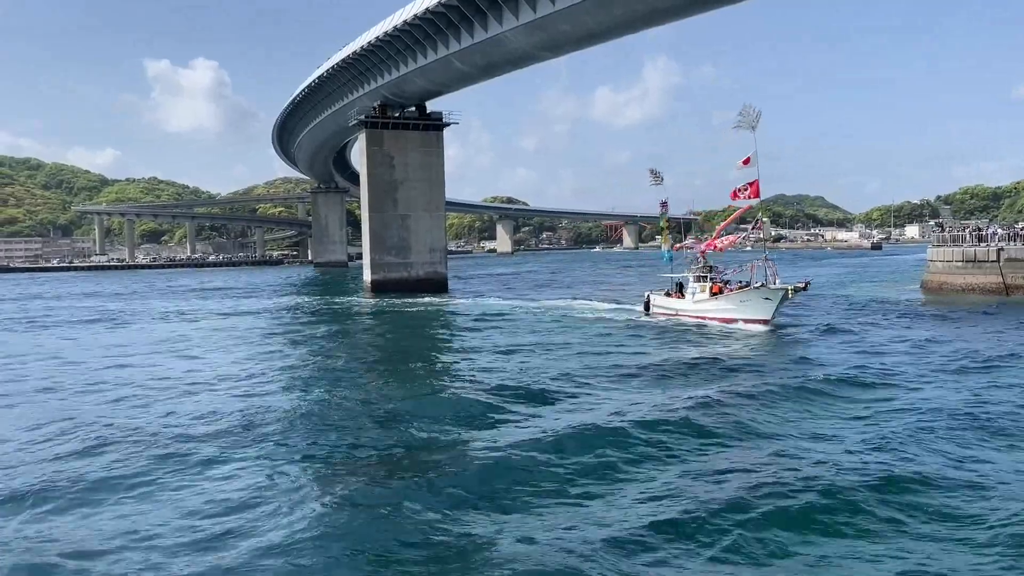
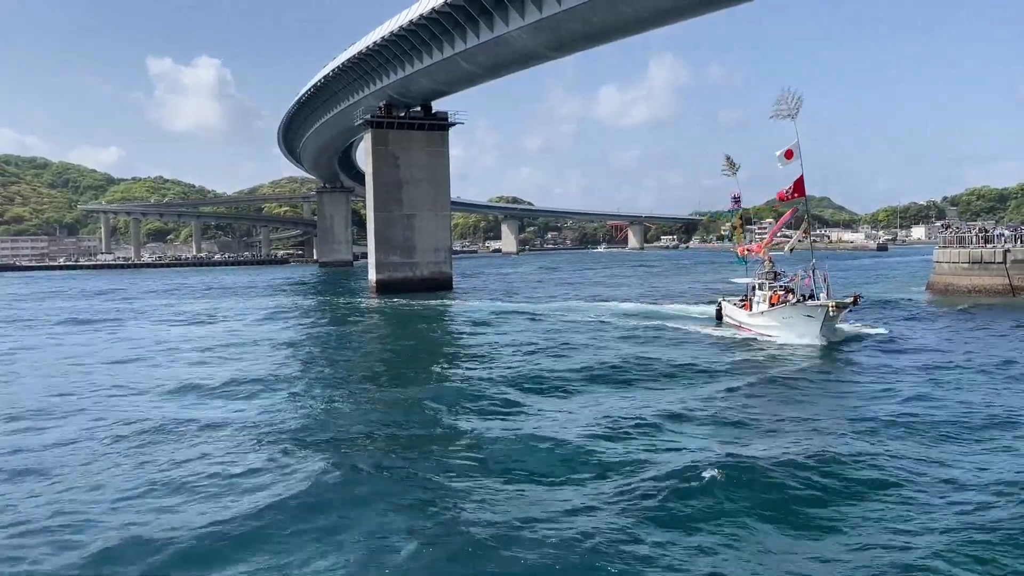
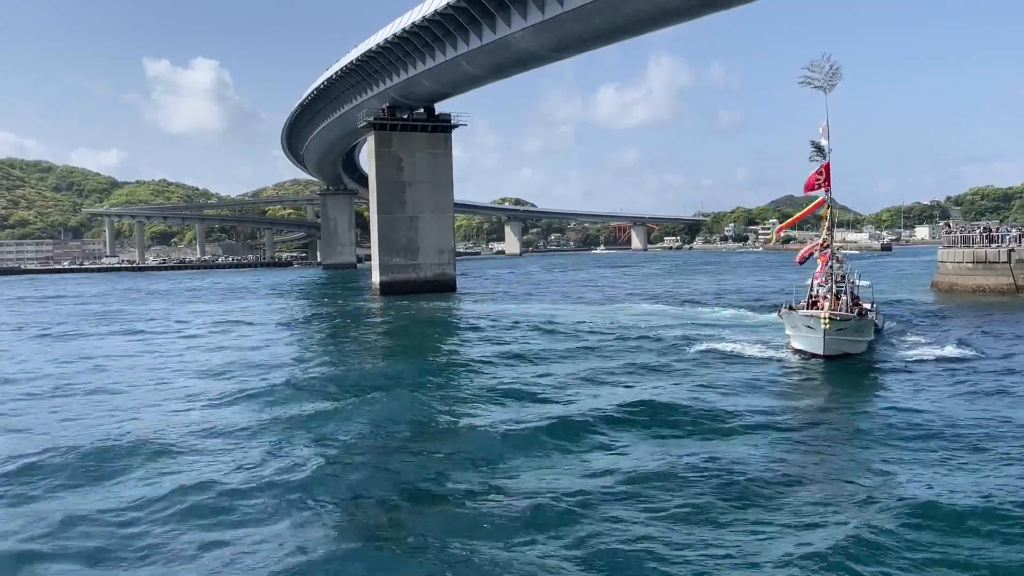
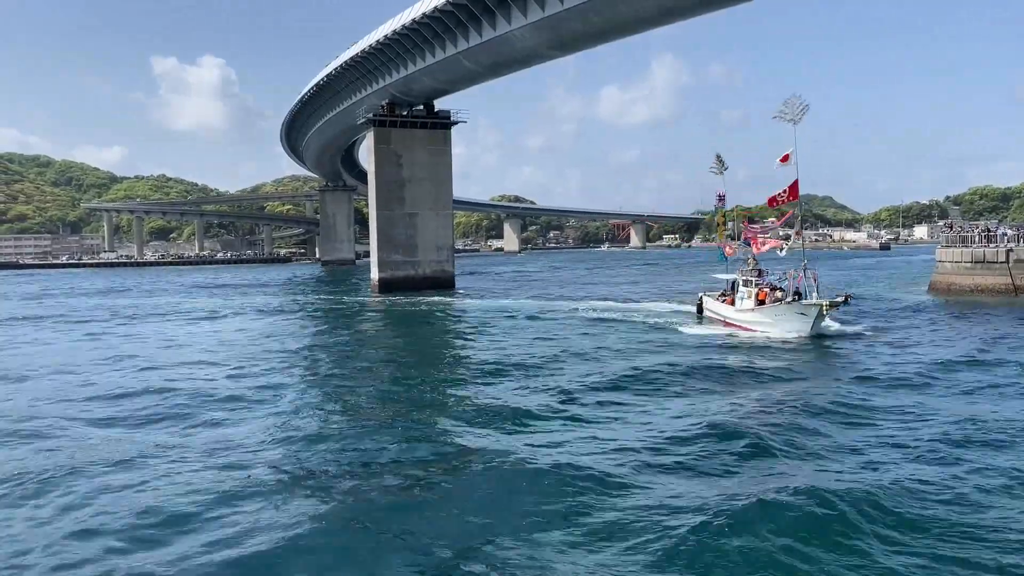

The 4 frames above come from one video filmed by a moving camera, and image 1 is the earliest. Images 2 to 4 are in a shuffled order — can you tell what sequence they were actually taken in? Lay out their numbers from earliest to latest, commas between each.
4, 2, 3
